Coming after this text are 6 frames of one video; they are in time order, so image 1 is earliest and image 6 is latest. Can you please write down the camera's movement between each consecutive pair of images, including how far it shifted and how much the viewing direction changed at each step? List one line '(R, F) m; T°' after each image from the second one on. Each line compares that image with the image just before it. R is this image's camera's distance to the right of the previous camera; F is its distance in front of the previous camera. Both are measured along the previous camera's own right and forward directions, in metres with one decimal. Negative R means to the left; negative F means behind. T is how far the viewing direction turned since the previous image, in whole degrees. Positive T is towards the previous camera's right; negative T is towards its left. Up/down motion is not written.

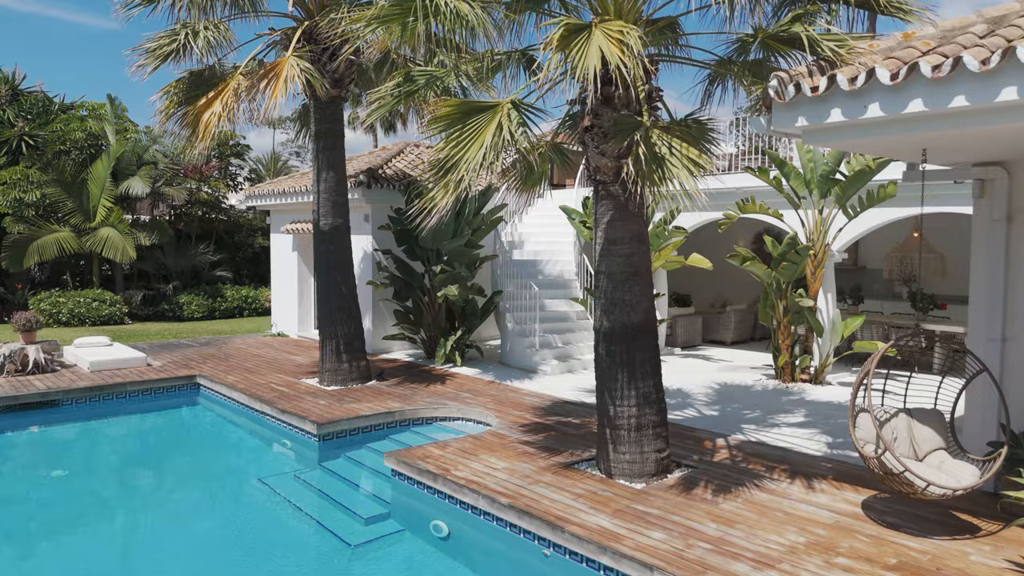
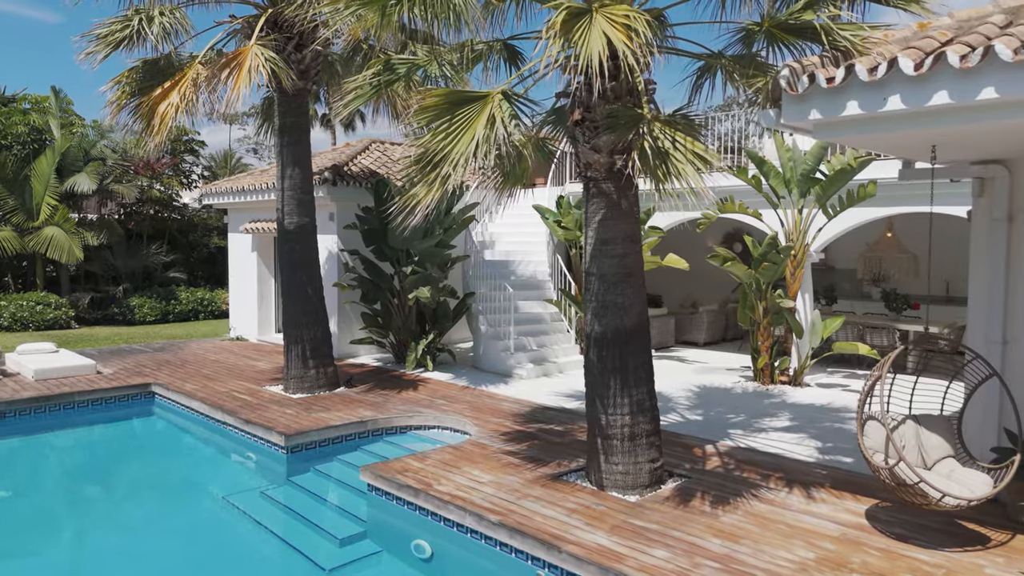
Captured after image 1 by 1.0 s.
(-0.2, +0.4) m; +3°
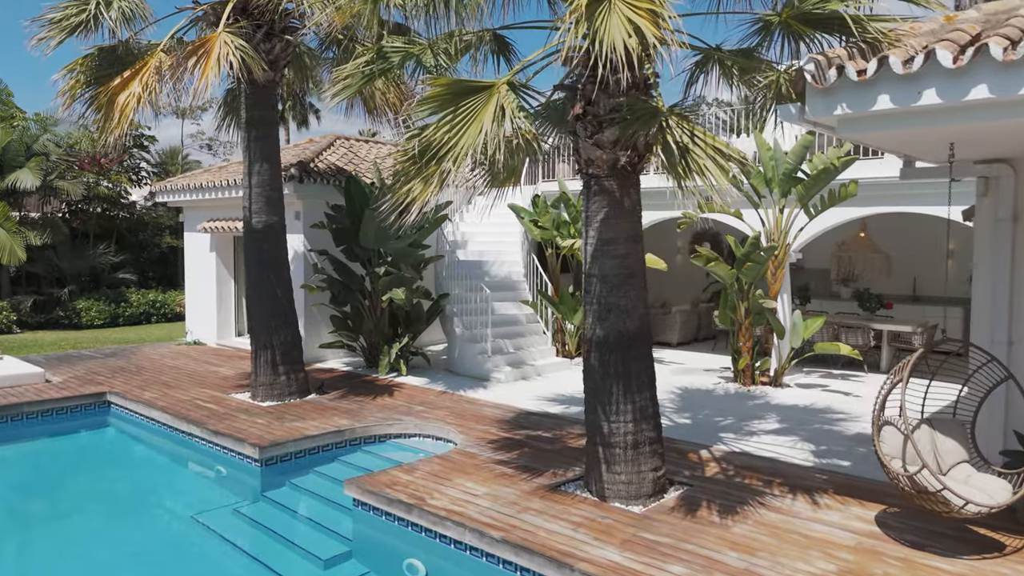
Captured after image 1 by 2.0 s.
(-0.3, +0.3) m; +4°
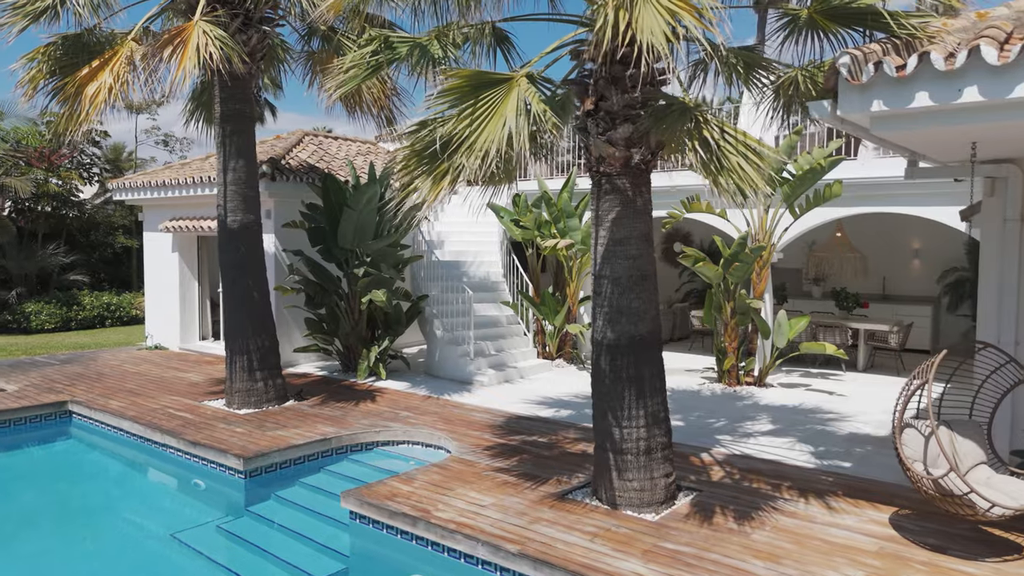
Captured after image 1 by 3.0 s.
(-0.4, +0.2) m; +4°
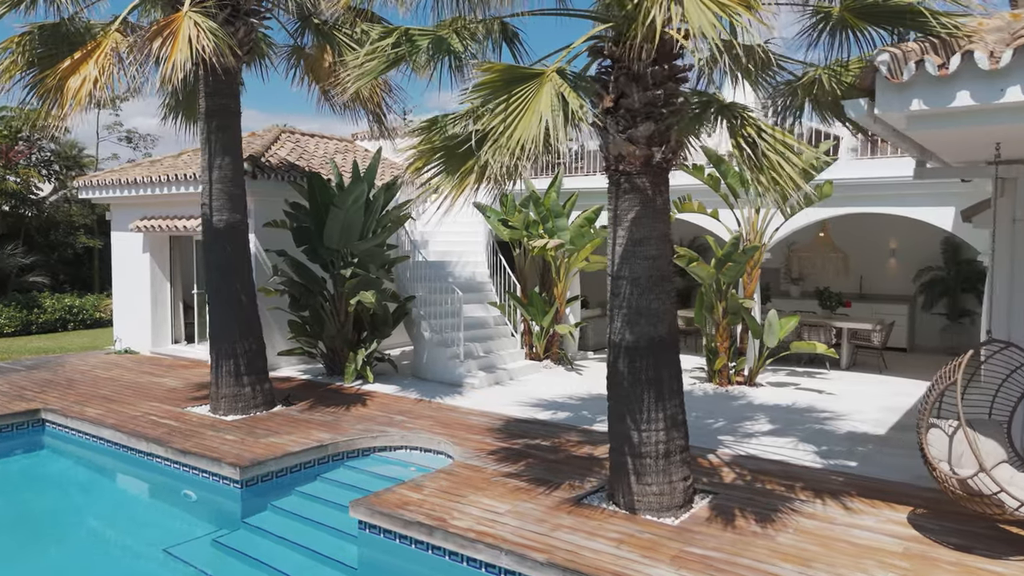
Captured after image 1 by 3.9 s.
(-0.4, +0.1) m; +3°
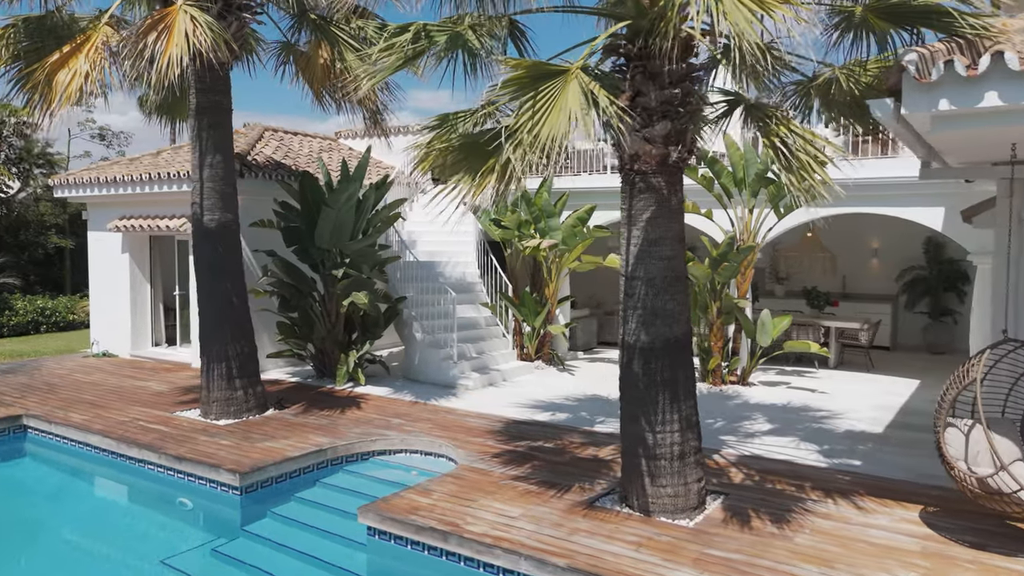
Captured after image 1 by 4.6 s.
(-0.3, +0.1) m; +2°
